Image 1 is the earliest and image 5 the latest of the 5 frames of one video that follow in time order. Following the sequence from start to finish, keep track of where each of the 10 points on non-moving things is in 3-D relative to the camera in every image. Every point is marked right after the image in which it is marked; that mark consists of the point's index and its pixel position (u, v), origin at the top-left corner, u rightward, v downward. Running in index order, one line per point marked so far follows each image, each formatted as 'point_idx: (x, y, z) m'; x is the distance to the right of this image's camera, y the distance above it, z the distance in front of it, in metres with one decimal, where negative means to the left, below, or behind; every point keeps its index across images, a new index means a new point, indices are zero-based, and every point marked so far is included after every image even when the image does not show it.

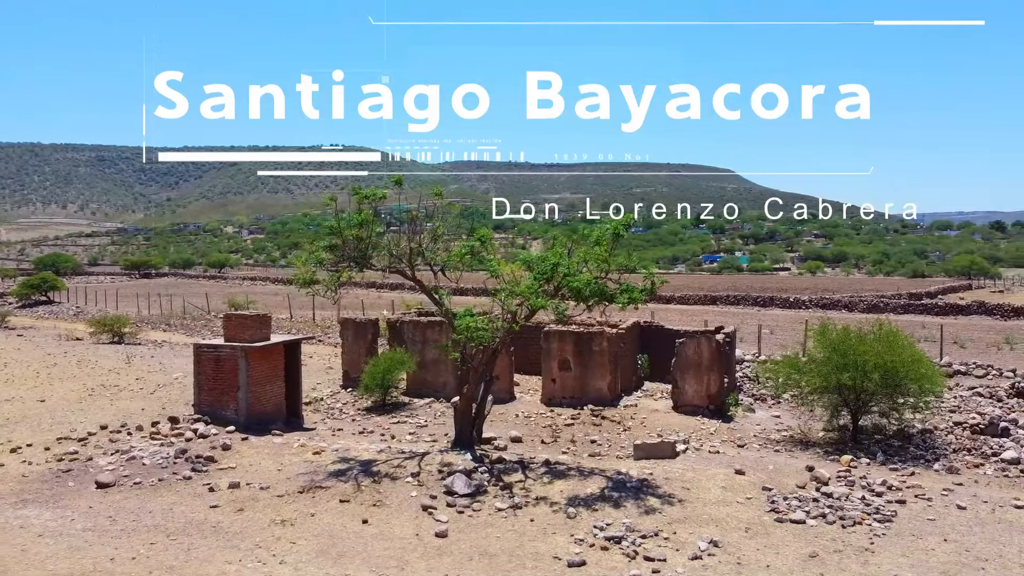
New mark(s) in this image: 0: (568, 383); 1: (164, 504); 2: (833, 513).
0: (+0.9, -1.5, +13.7) m
1: (-3.5, -2.2, +8.8) m
2: (+3.1, -2.2, +8.3) m
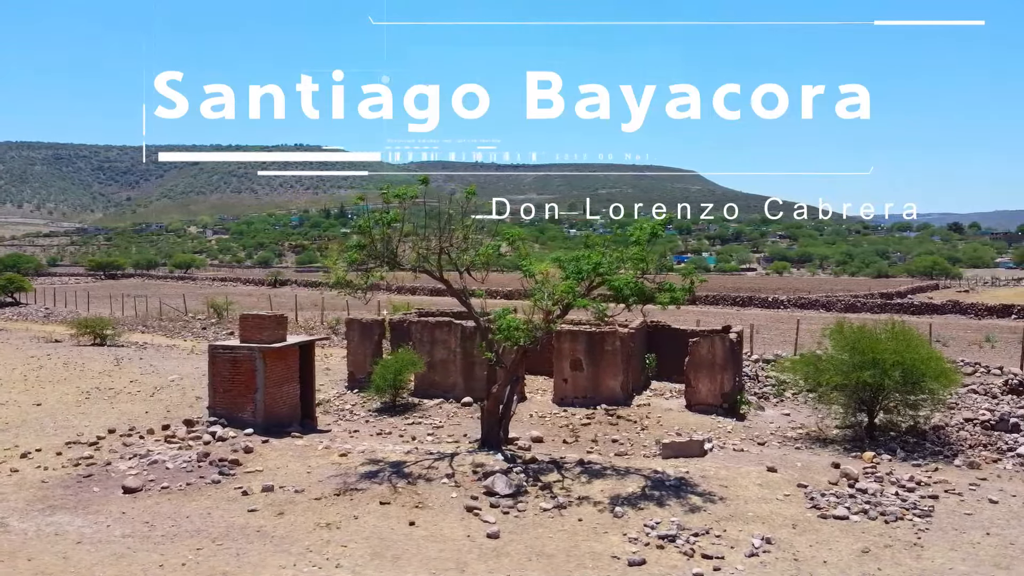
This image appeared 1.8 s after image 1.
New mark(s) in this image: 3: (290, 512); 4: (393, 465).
0: (+1.1, -1.5, +13.7) m
1: (-3.1, -2.2, +8.6) m
2: (+3.5, -2.2, +8.5) m
3: (-2.2, -2.2, +8.4) m
4: (-1.4, -2.0, +10.0) m
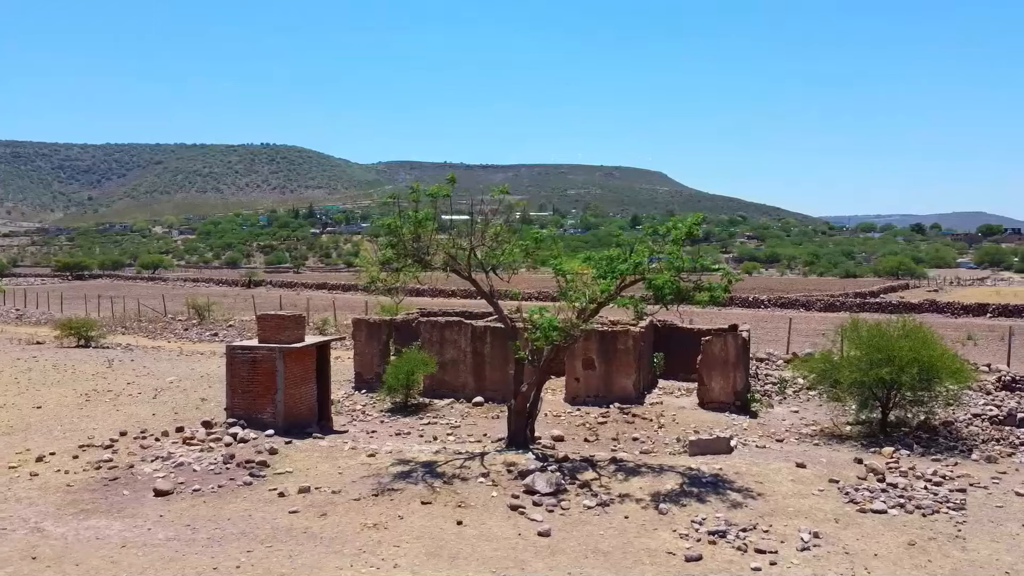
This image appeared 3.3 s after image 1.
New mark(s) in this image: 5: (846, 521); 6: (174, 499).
0: (+1.3, -1.5, +13.8) m
1: (-2.7, -2.2, +8.5) m
2: (+4.0, -2.1, +8.6) m
3: (-1.7, -2.2, +8.4) m
4: (-1.0, -2.0, +10.0) m
5: (+3.1, -2.2, +8.1) m
6: (-3.5, -2.2, +8.9) m
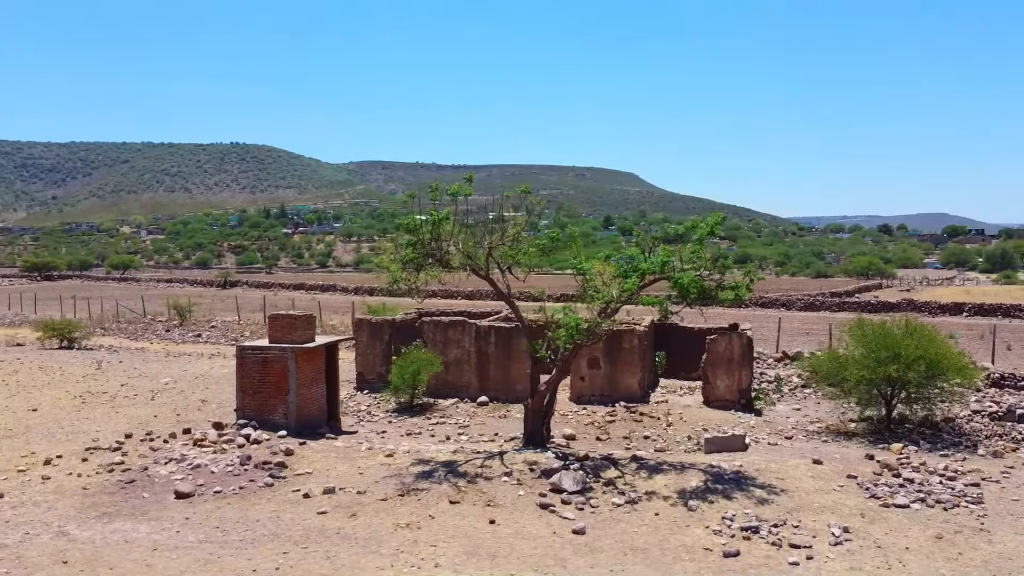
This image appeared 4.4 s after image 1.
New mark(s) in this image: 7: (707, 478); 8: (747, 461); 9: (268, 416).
0: (+1.4, -1.5, +13.9) m
1: (-2.4, -2.2, +8.4) m
2: (+4.2, -2.1, +8.8) m
3: (-1.4, -2.2, +8.3) m
4: (-0.8, -2.0, +9.9) m
5: (+3.4, -2.2, +8.2) m
6: (-3.2, -2.2, +8.8) m
7: (+2.1, -2.0, +9.1) m
8: (+2.7, -2.0, +9.9) m
9: (-3.2, -1.7, +11.4) m
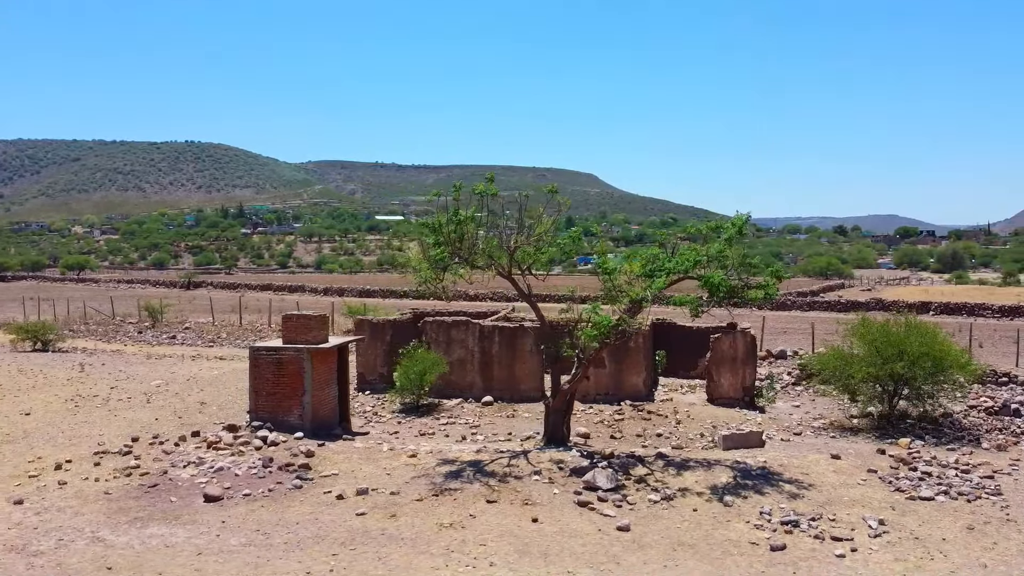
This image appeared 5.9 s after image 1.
0: (+1.5, -1.5, +14.0) m
1: (-2.0, -2.2, +8.3) m
2: (+4.6, -2.1, +9.1) m
3: (-1.1, -2.2, +8.3) m
4: (-0.5, -2.0, +9.9) m
5: (+3.8, -2.2, +8.4) m
6: (-2.8, -2.2, +8.7) m
7: (+2.4, -2.0, +9.3) m
8: (+3.0, -2.0, +10.0) m
9: (-3.0, -1.7, +11.2) m
